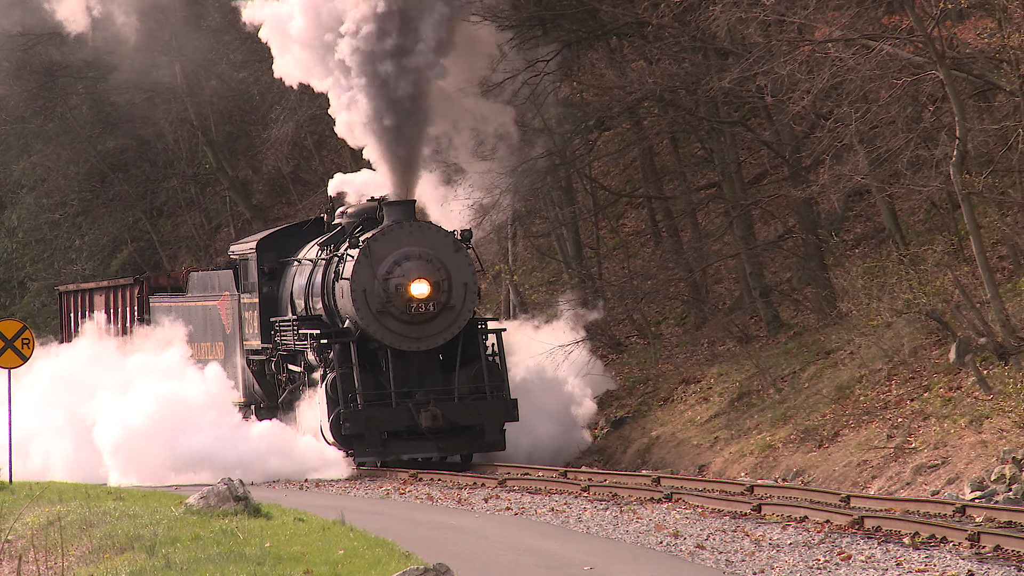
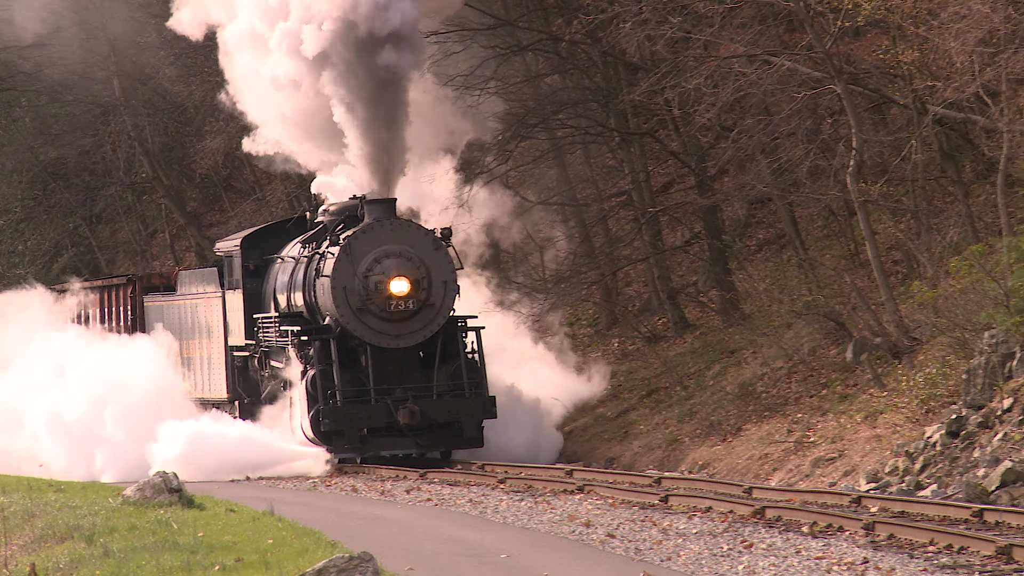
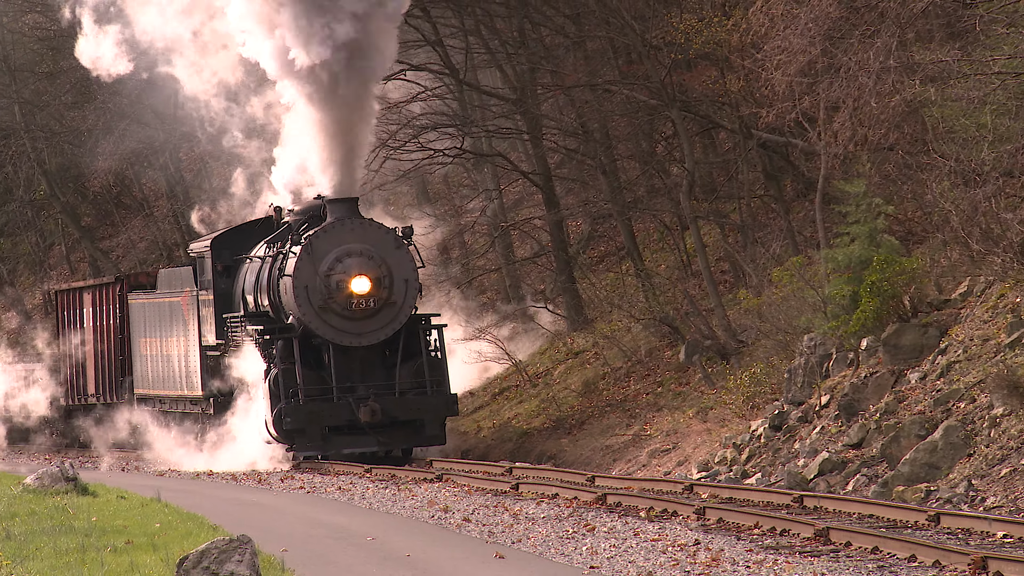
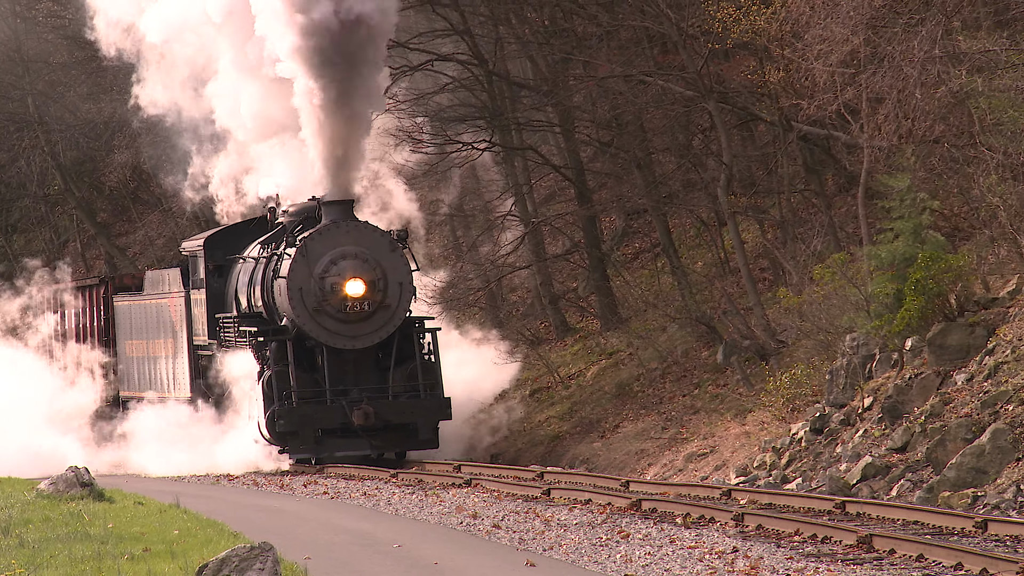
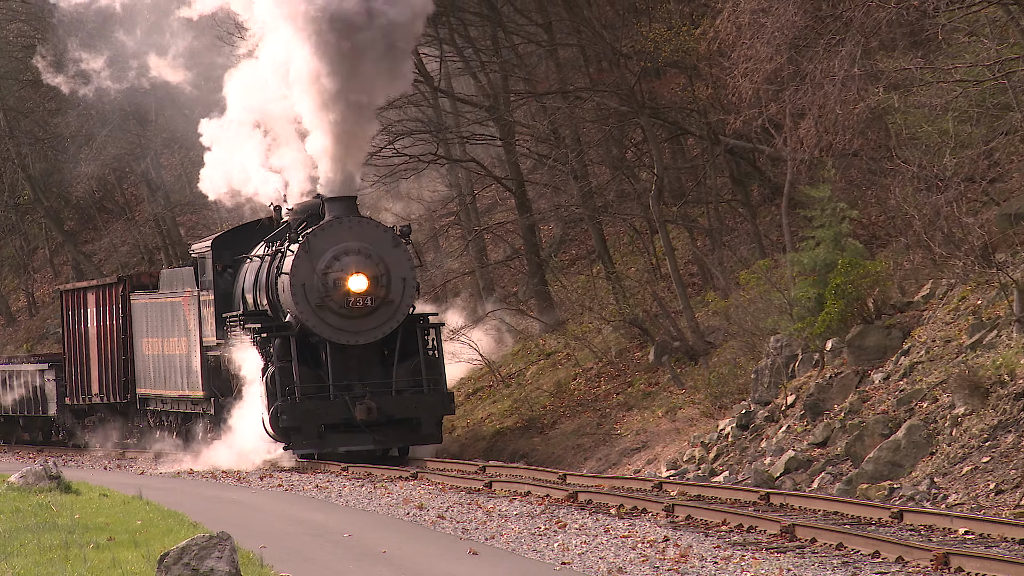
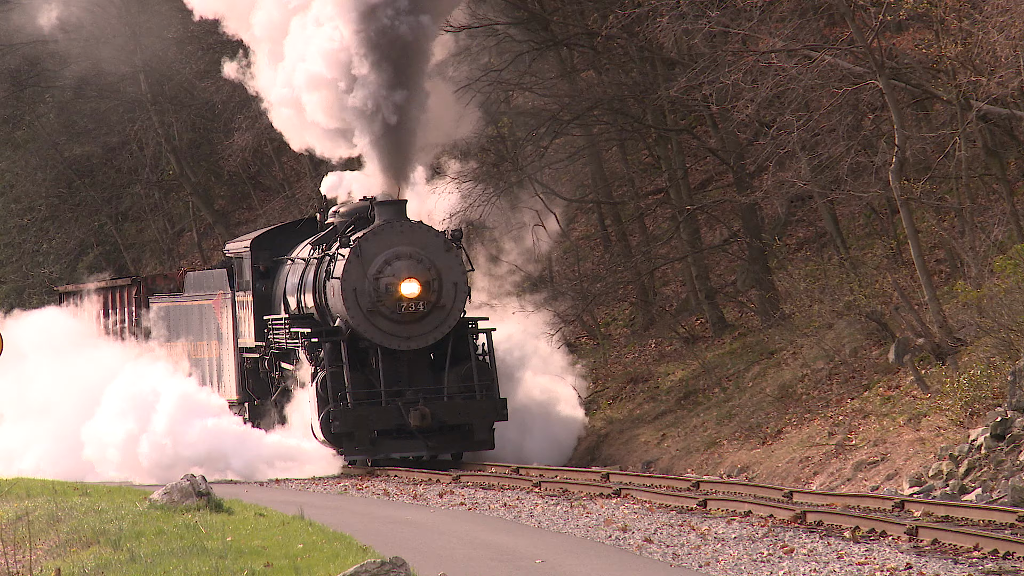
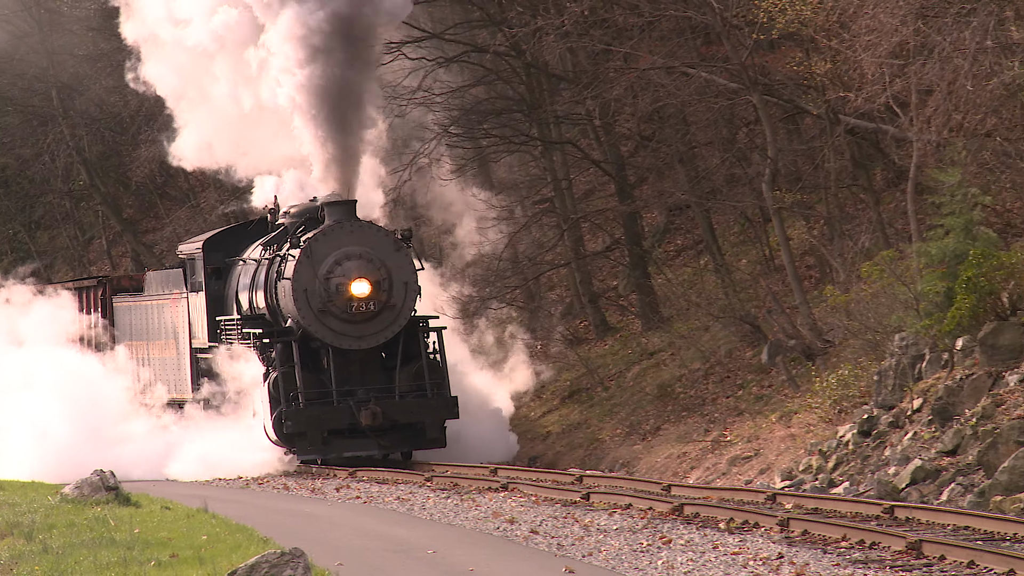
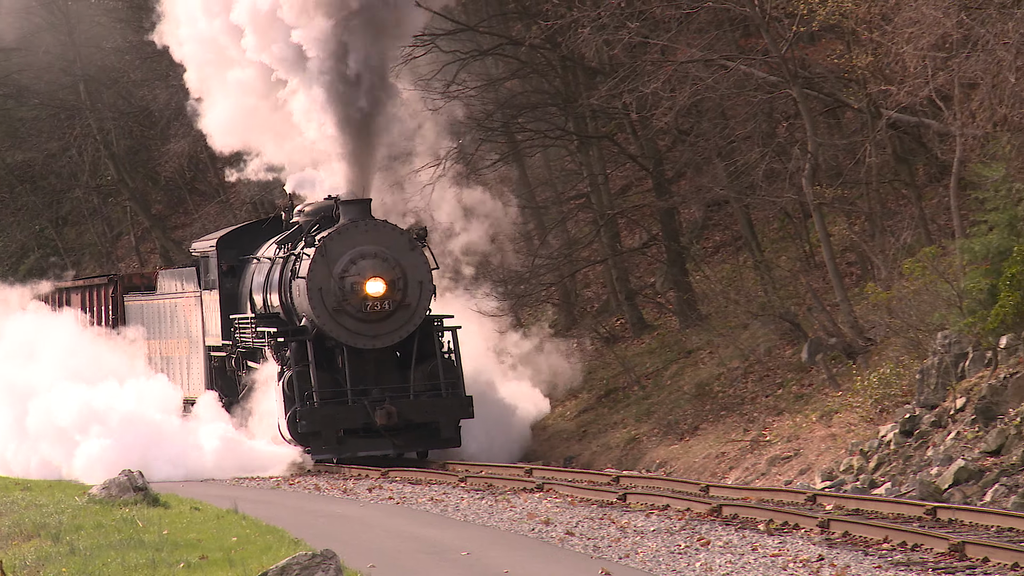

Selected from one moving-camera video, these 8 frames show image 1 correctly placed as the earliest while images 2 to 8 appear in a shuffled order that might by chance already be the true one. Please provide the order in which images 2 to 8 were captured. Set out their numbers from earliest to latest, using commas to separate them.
6, 2, 8, 7, 4, 3, 5
